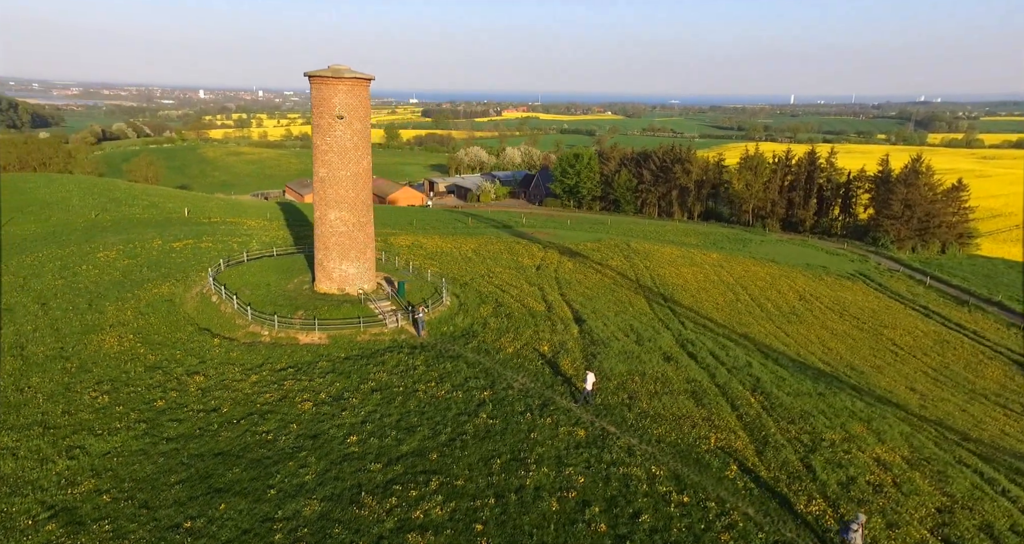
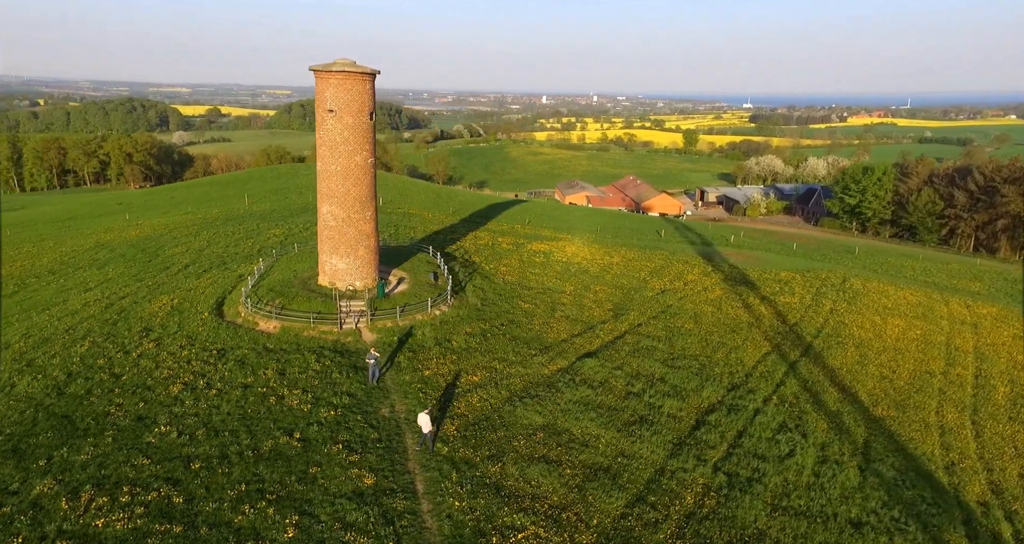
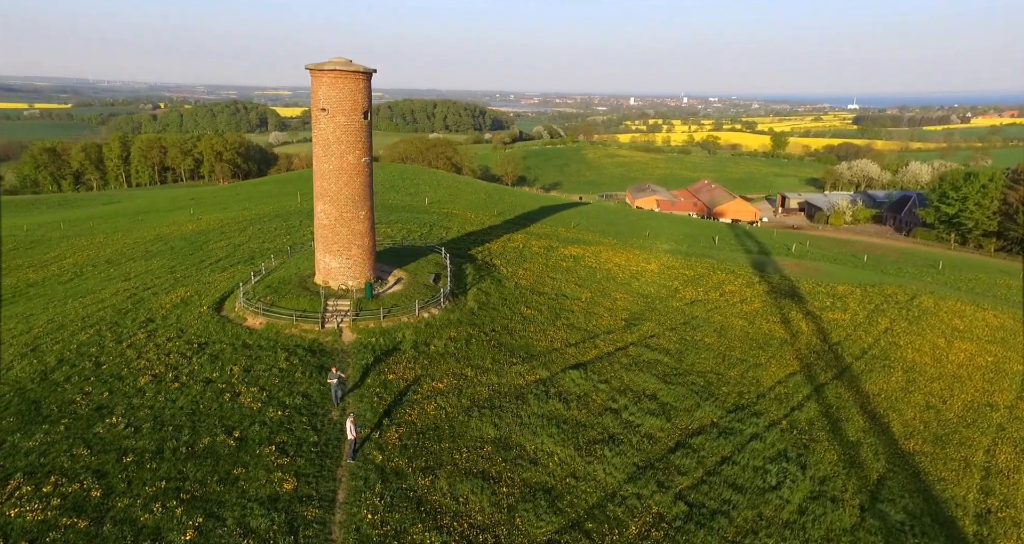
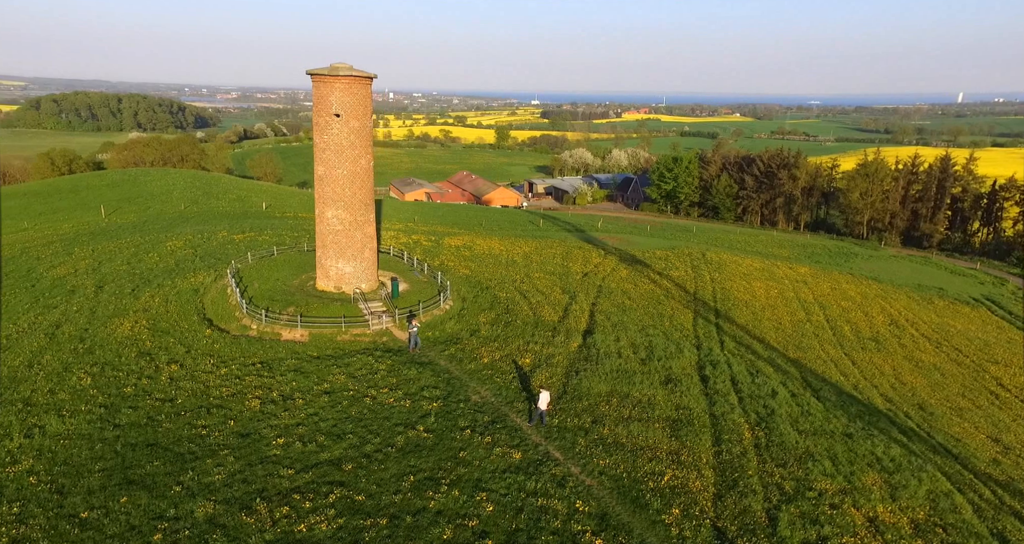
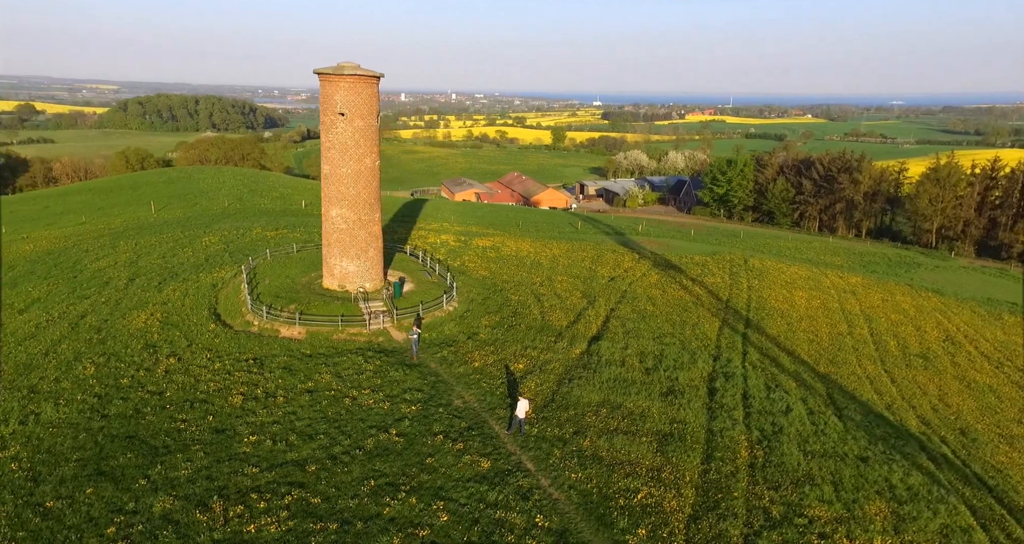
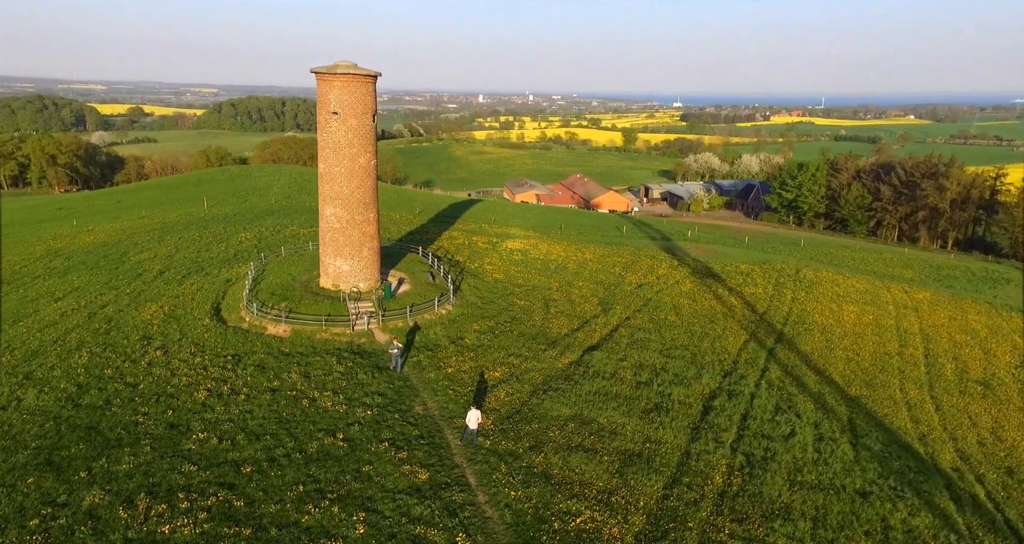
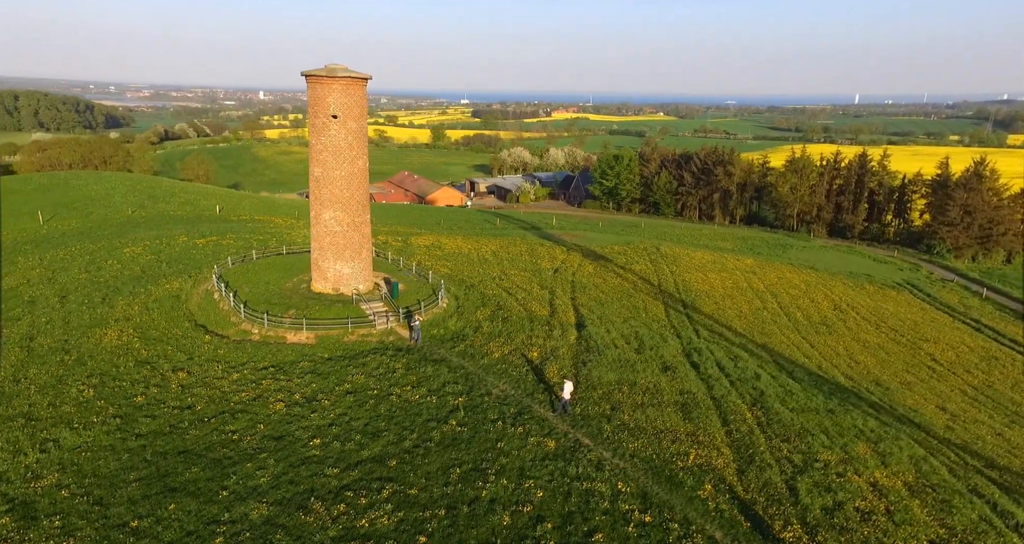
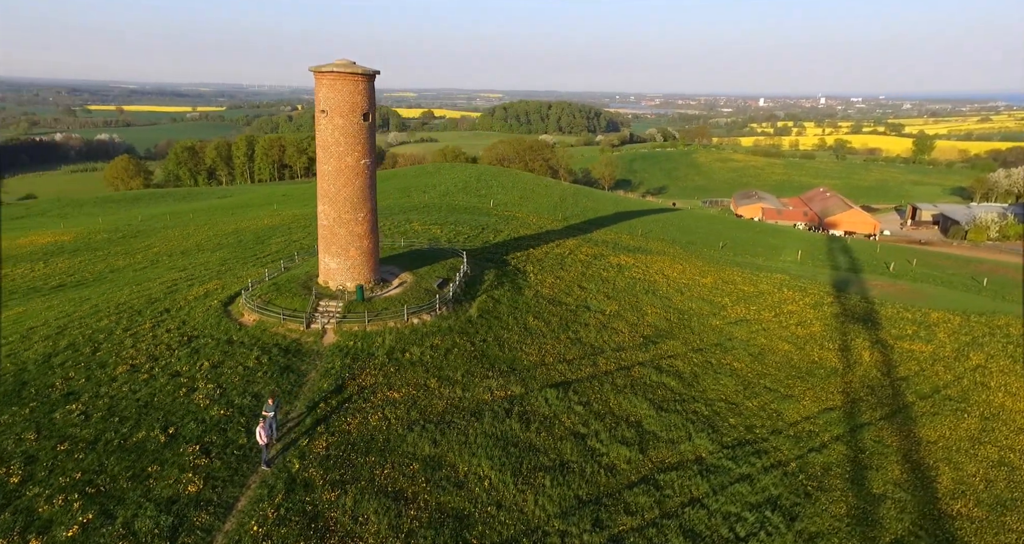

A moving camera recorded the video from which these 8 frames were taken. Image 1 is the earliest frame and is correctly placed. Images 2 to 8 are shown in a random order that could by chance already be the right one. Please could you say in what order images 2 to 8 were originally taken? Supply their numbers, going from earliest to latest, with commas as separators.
7, 4, 5, 6, 2, 3, 8
